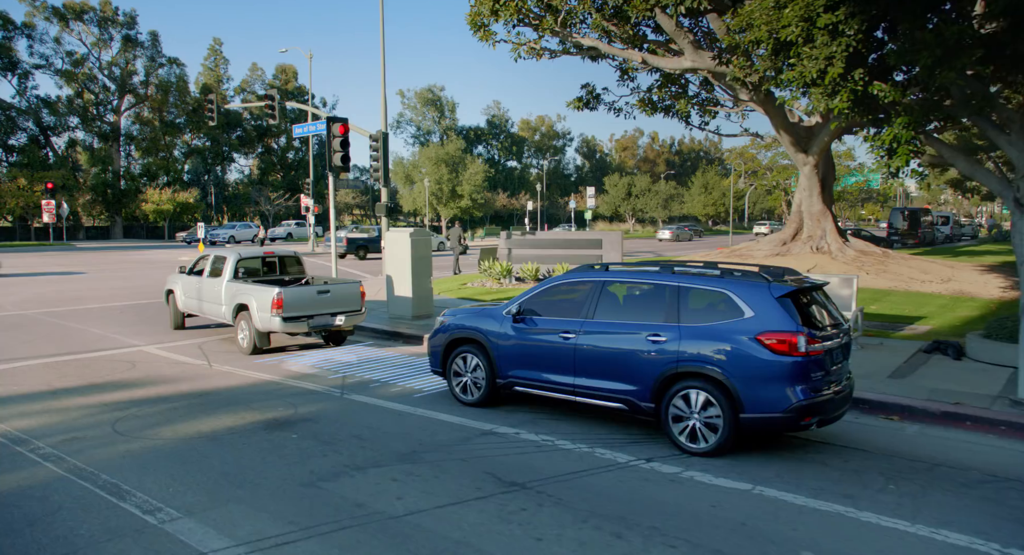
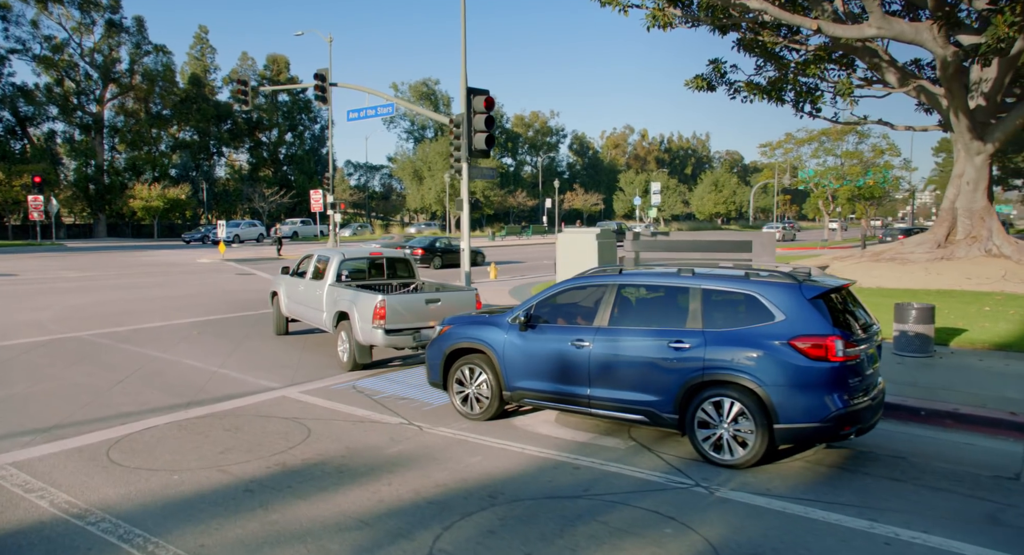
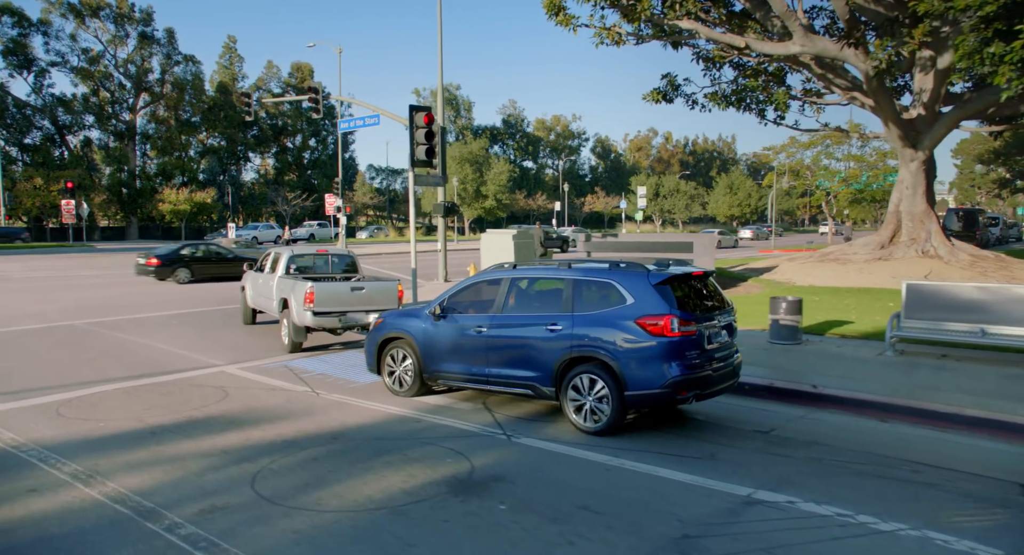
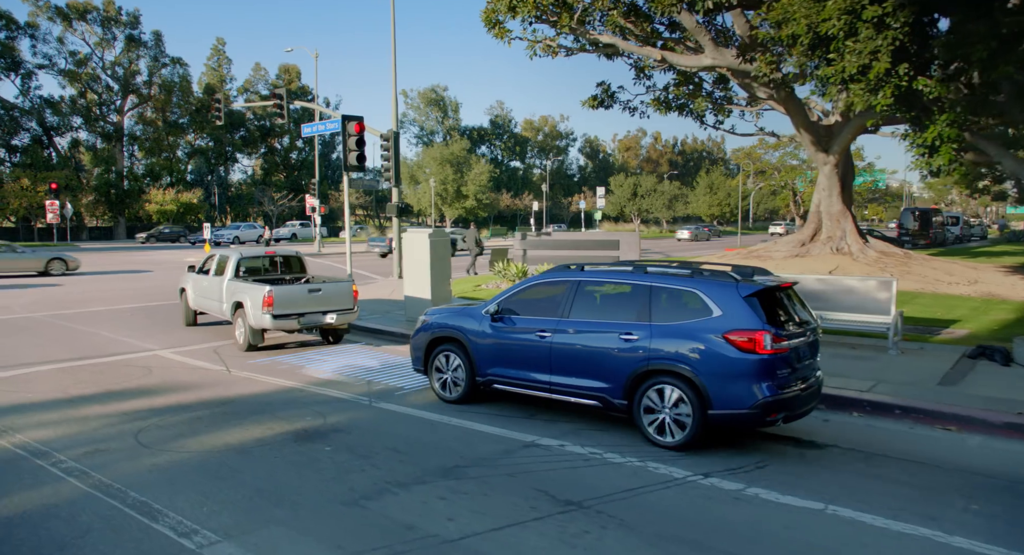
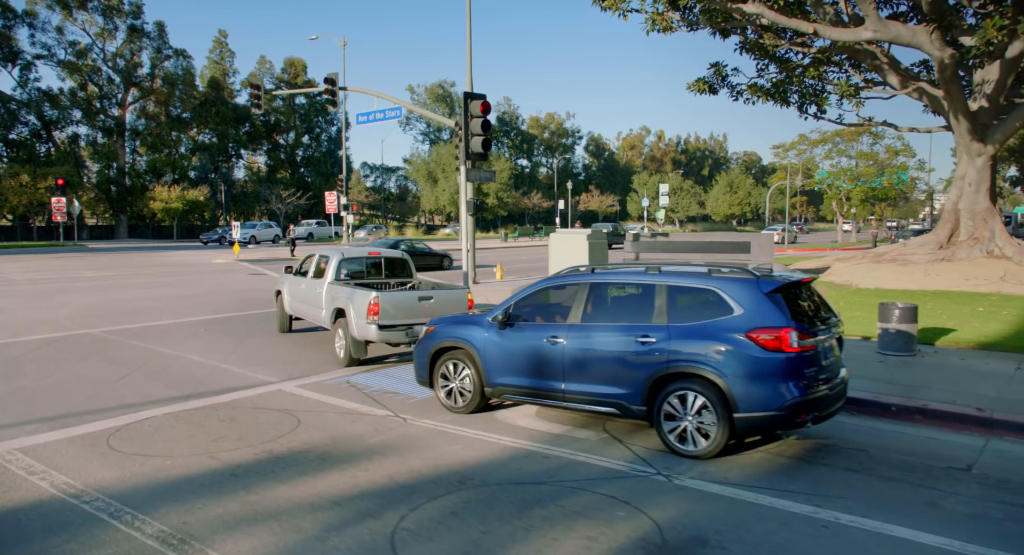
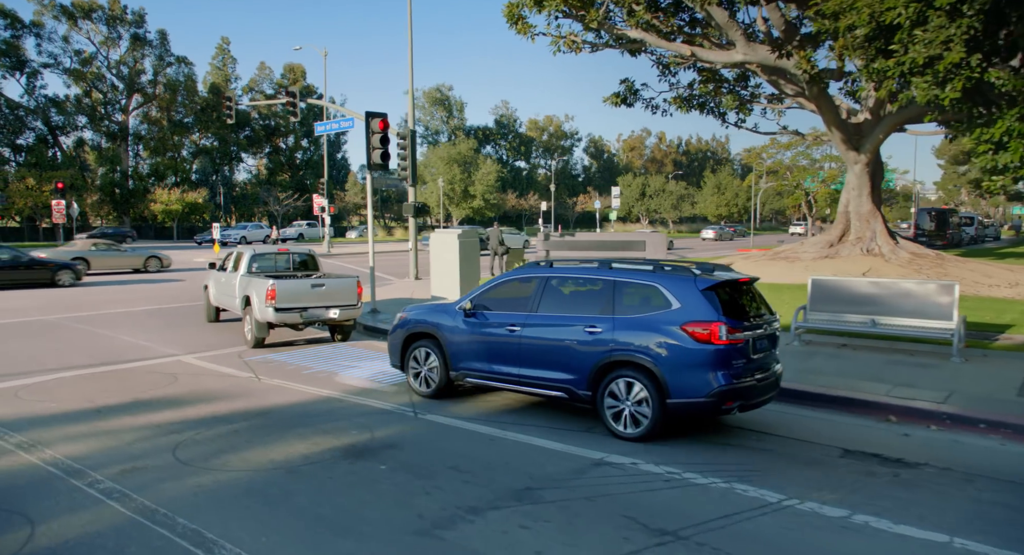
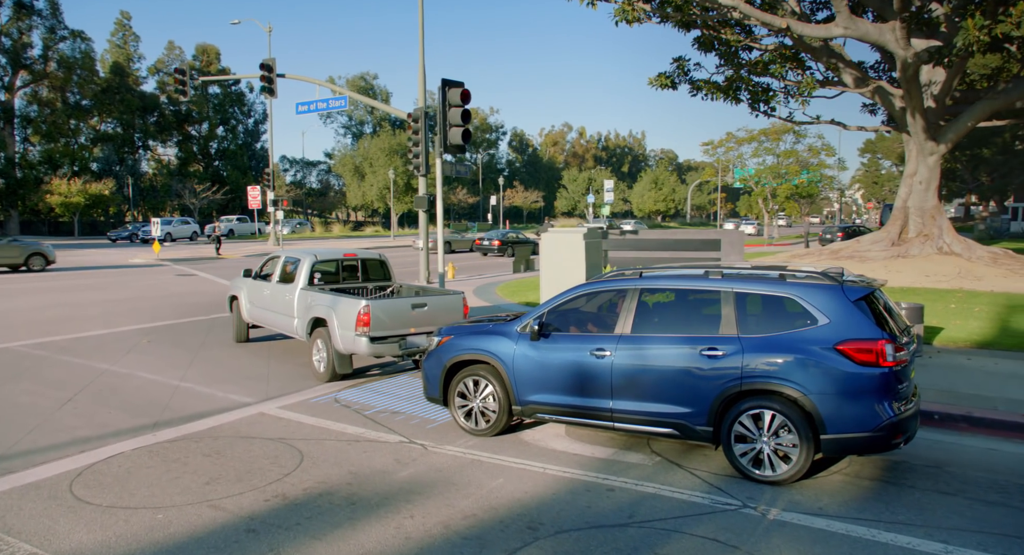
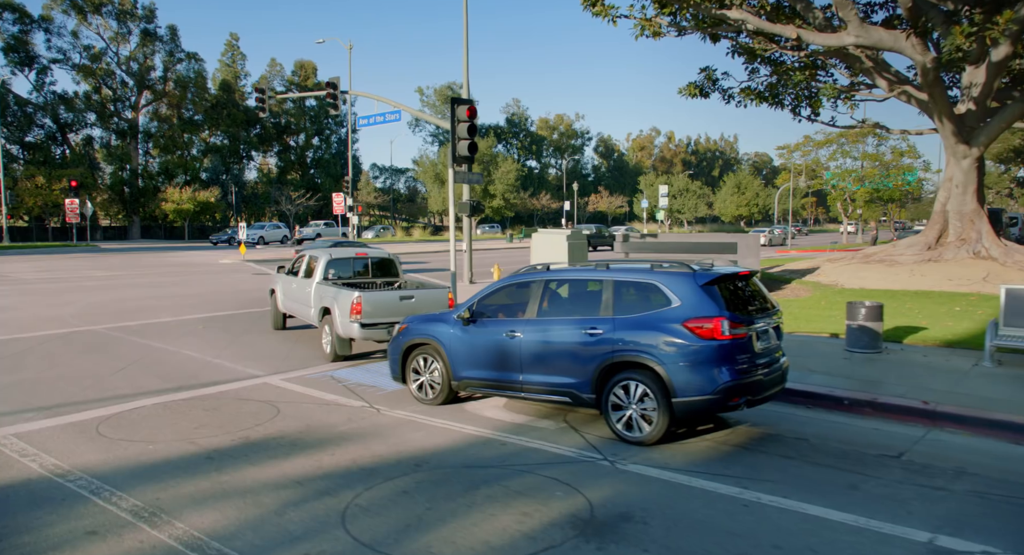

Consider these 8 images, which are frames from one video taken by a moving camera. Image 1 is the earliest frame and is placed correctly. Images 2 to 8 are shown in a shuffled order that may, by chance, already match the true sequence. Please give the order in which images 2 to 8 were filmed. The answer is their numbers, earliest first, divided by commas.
4, 6, 3, 8, 5, 2, 7
